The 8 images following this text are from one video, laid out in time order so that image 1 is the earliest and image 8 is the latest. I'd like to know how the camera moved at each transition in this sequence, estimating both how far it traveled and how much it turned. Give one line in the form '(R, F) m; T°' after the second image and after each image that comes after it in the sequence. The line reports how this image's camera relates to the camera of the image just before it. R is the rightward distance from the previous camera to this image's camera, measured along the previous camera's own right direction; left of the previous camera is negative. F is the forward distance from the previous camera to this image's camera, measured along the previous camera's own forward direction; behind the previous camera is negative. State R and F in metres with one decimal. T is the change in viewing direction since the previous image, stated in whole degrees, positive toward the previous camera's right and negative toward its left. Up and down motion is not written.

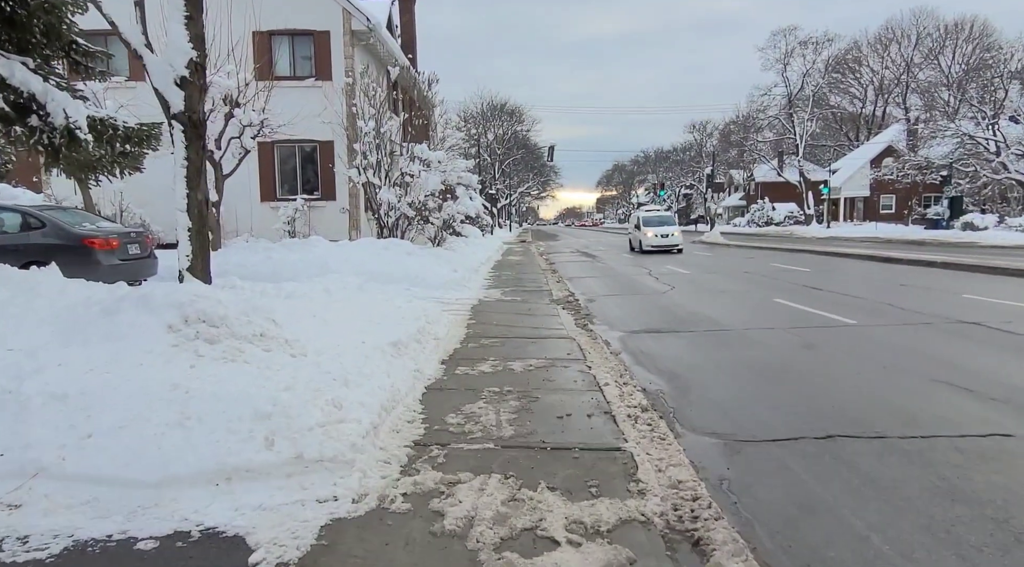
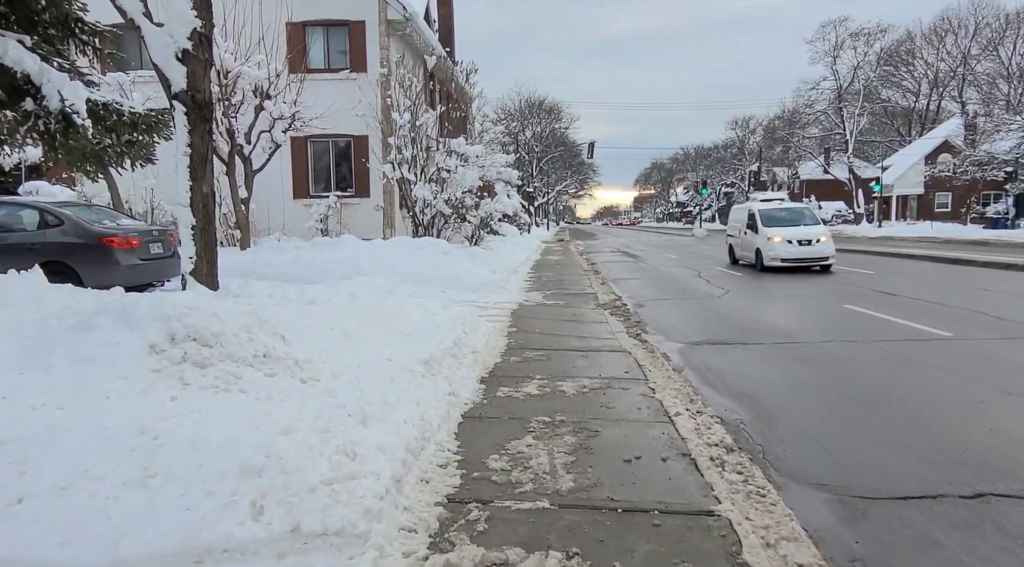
(-0.1, +0.9) m; -3°
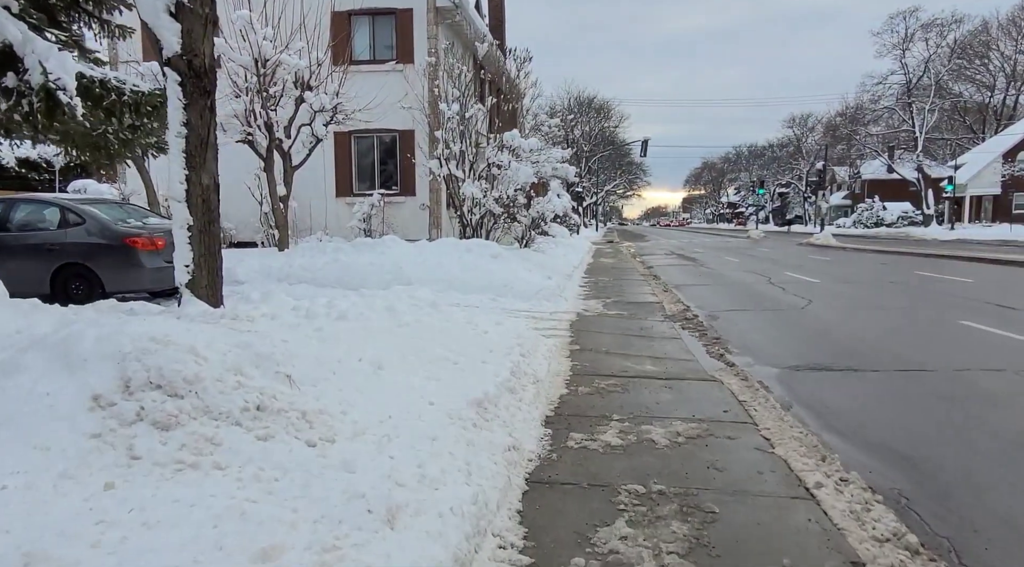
(-0.2, +1.2) m; -4°
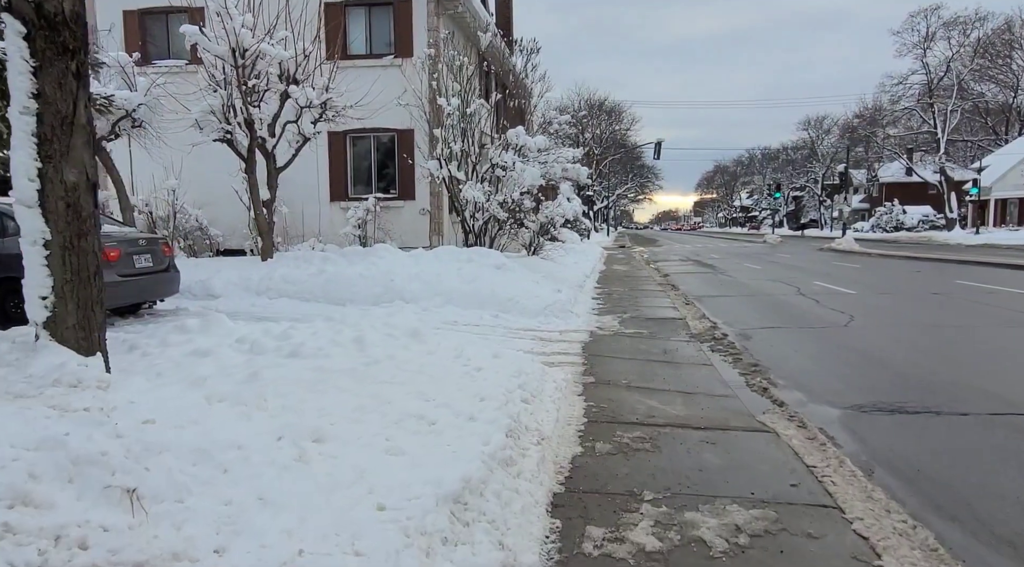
(+0.1, +1.3) m; -1°
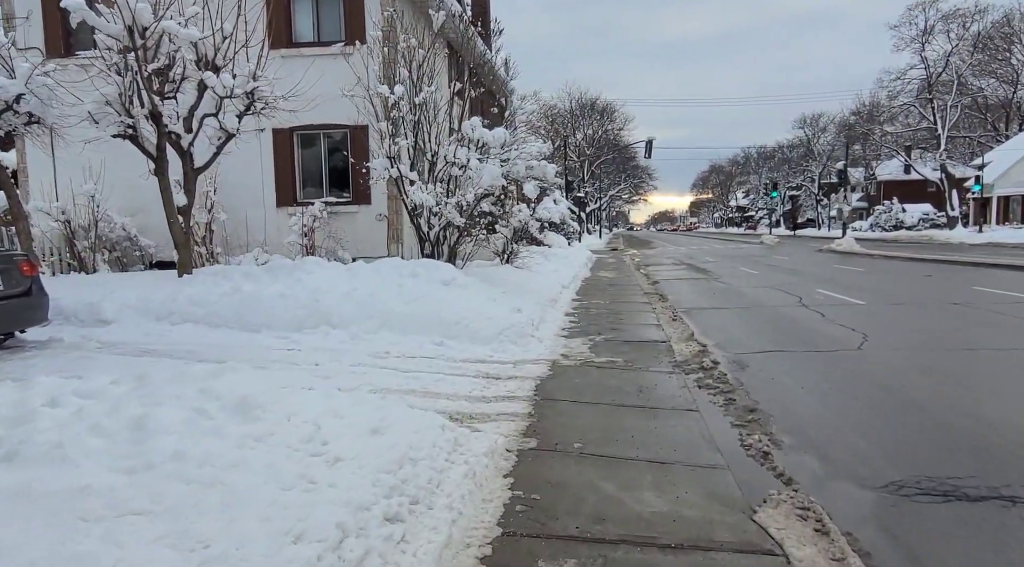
(+0.6, +1.7) m; 0°
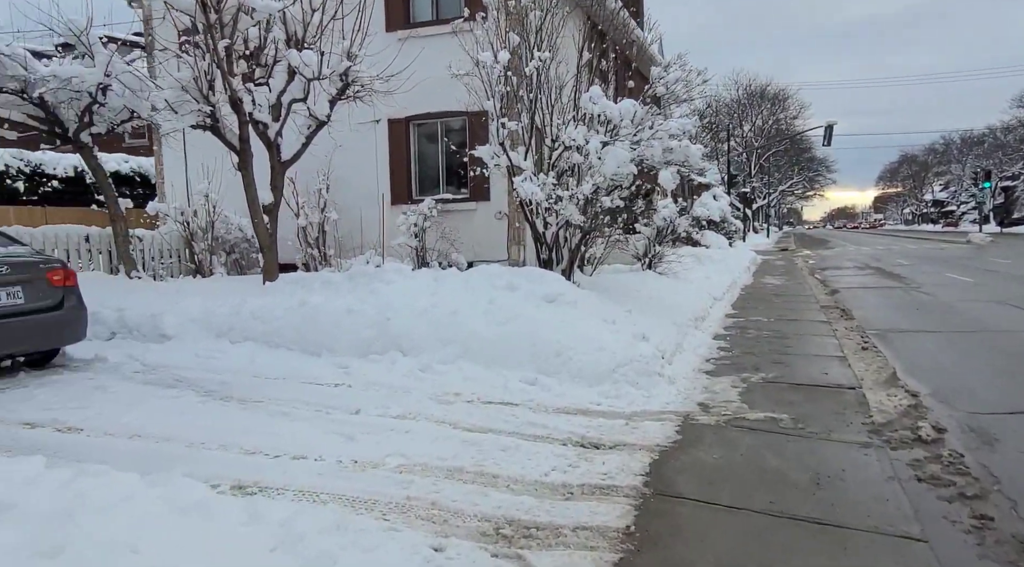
(+0.4, +2.2) m; -13°
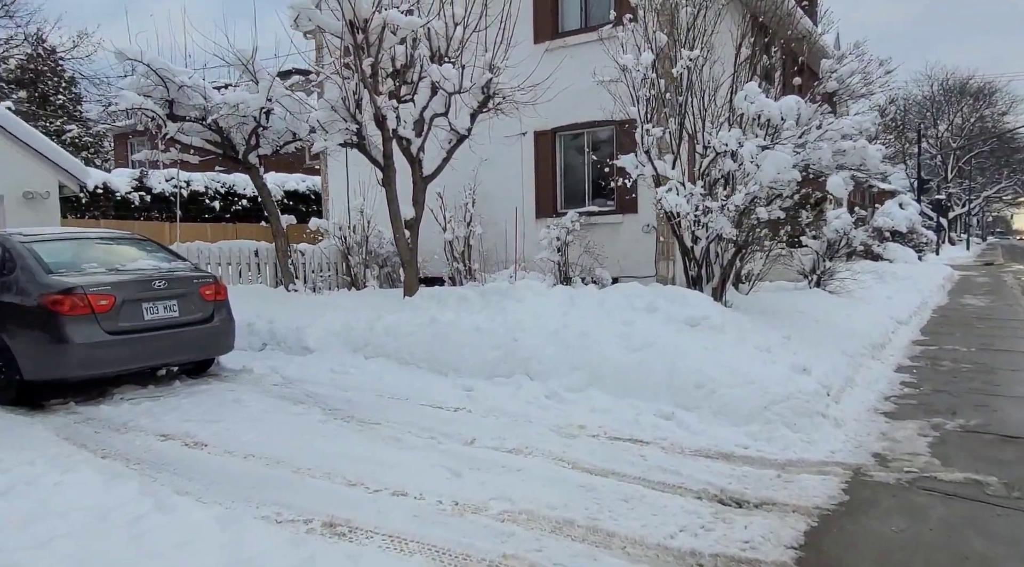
(+0.2, +0.6) m; -13°
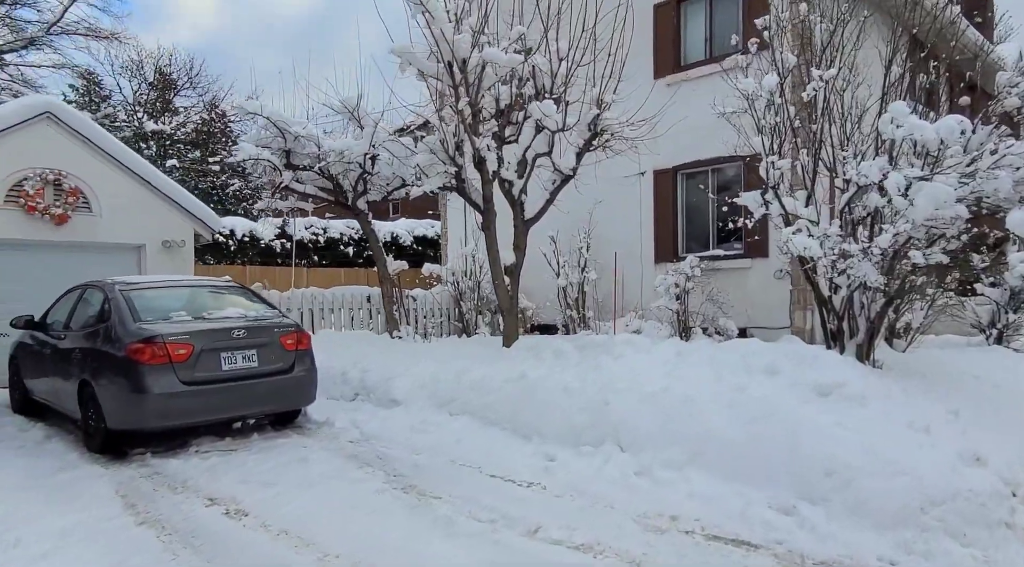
(+0.4, +0.8) m; -11°
